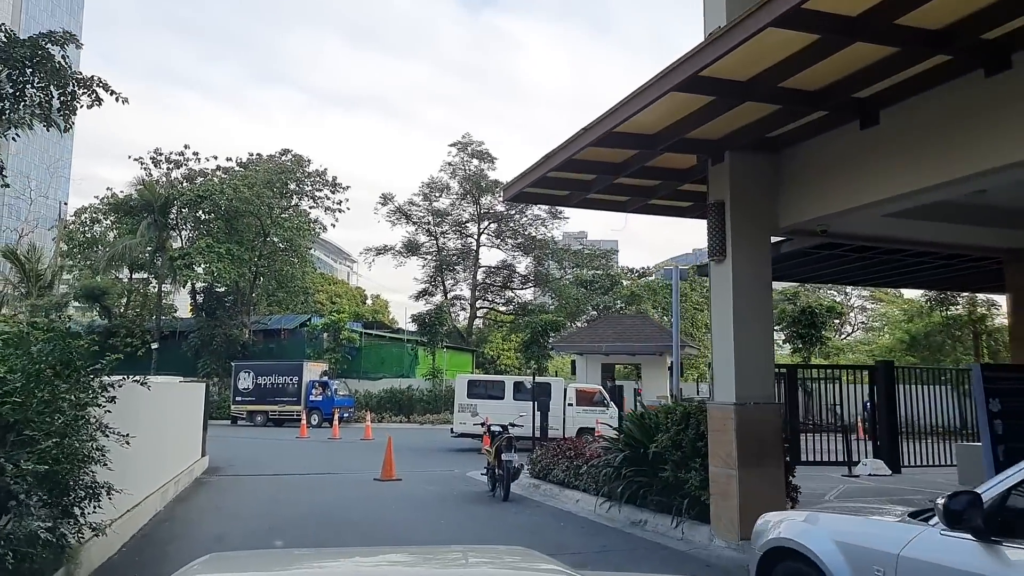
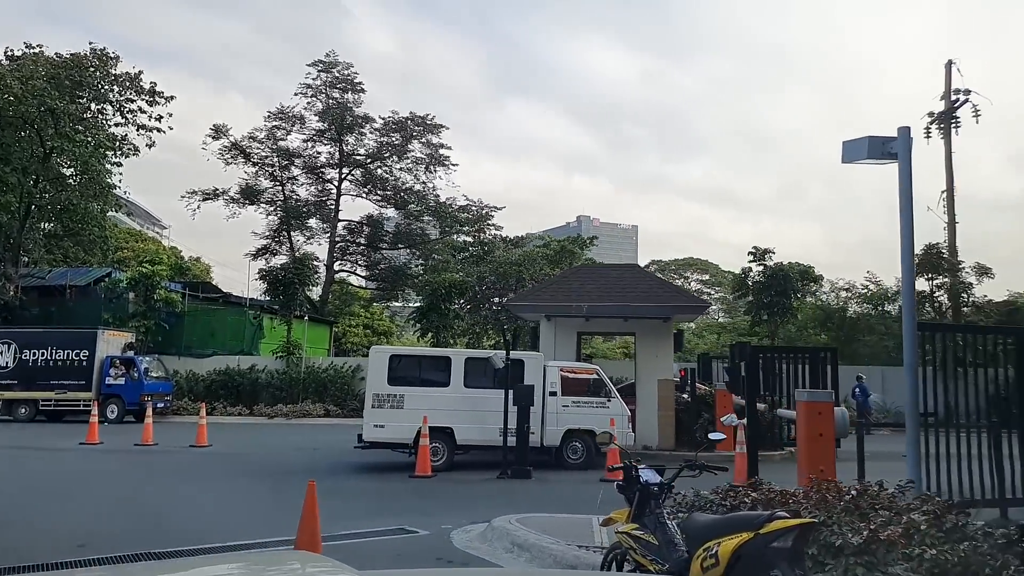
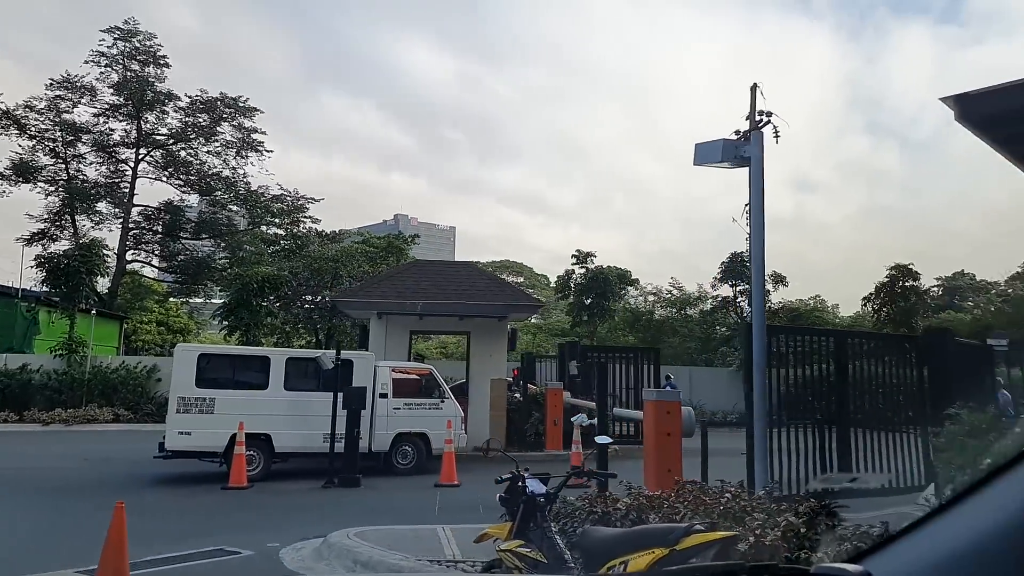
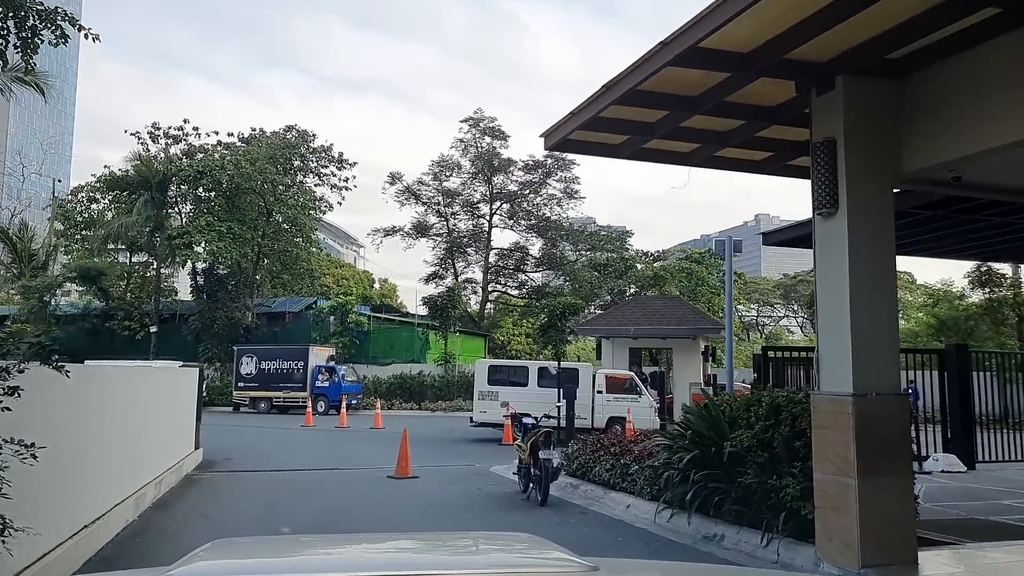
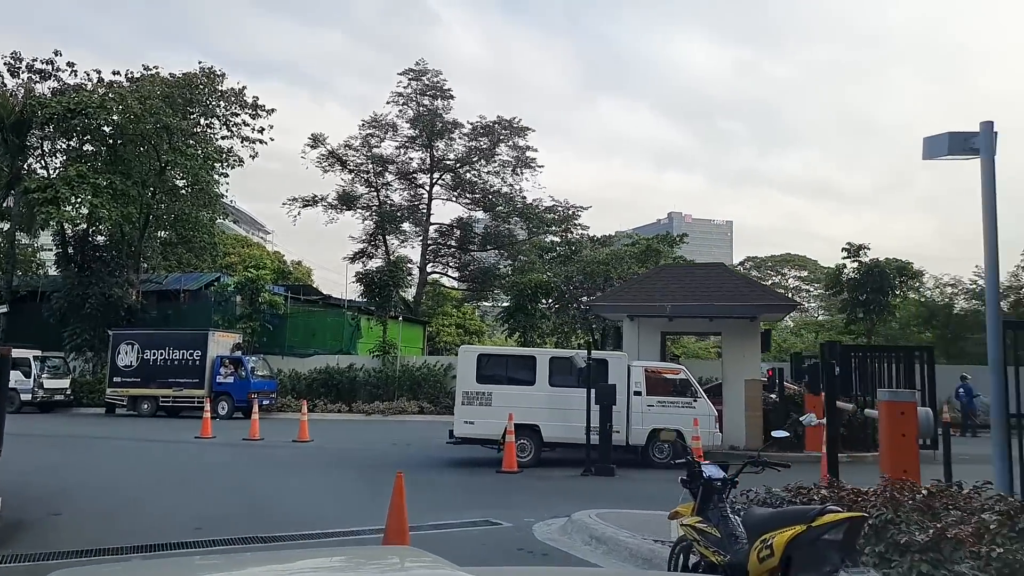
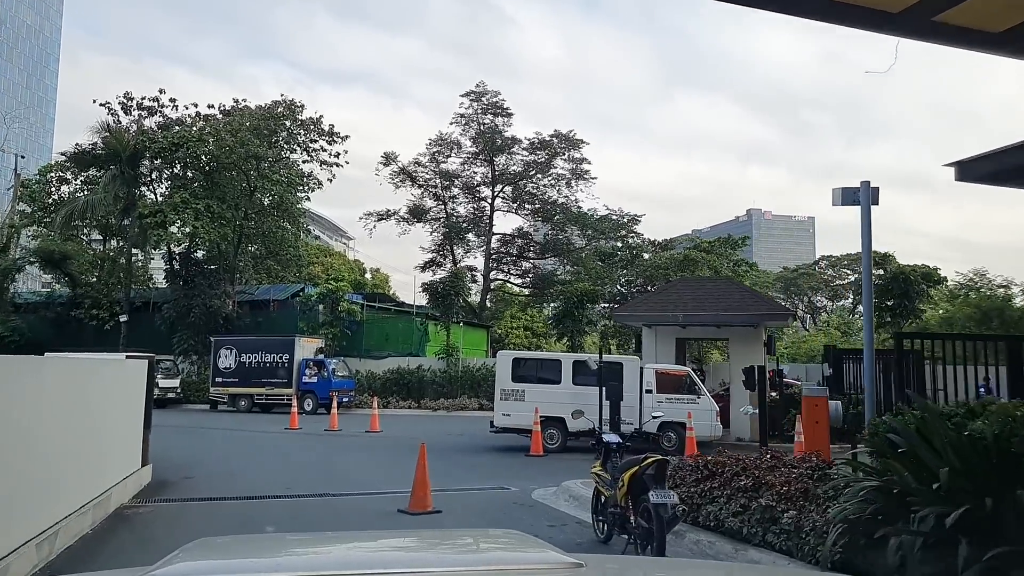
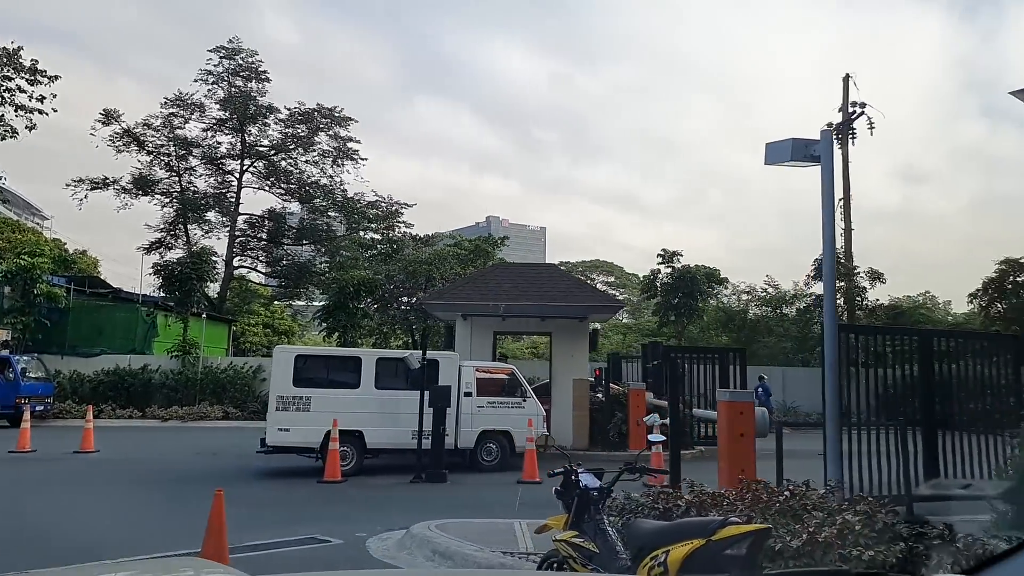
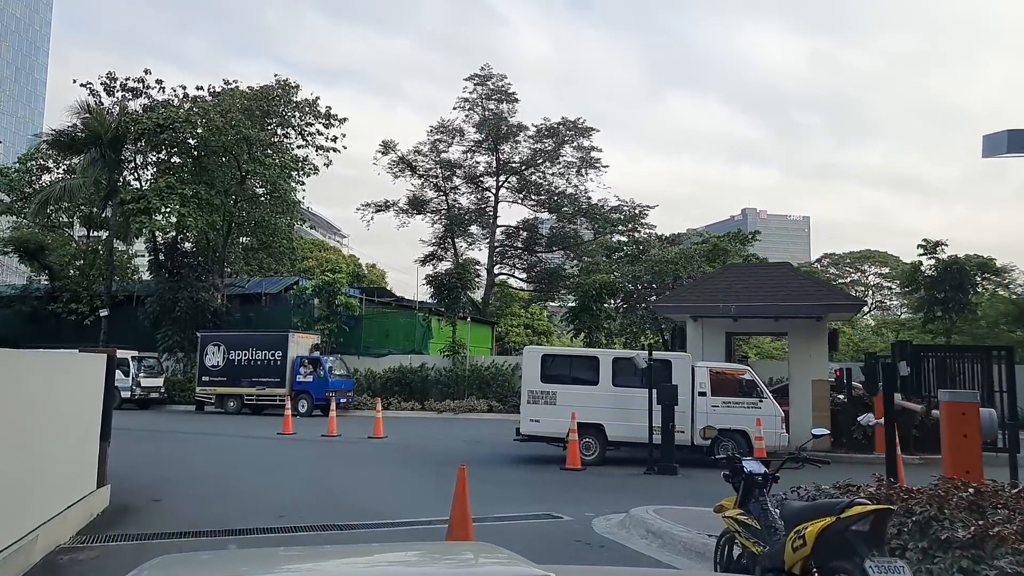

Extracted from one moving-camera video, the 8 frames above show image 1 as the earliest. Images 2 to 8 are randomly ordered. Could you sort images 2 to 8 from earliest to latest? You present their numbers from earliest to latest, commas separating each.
4, 6, 8, 5, 2, 7, 3
